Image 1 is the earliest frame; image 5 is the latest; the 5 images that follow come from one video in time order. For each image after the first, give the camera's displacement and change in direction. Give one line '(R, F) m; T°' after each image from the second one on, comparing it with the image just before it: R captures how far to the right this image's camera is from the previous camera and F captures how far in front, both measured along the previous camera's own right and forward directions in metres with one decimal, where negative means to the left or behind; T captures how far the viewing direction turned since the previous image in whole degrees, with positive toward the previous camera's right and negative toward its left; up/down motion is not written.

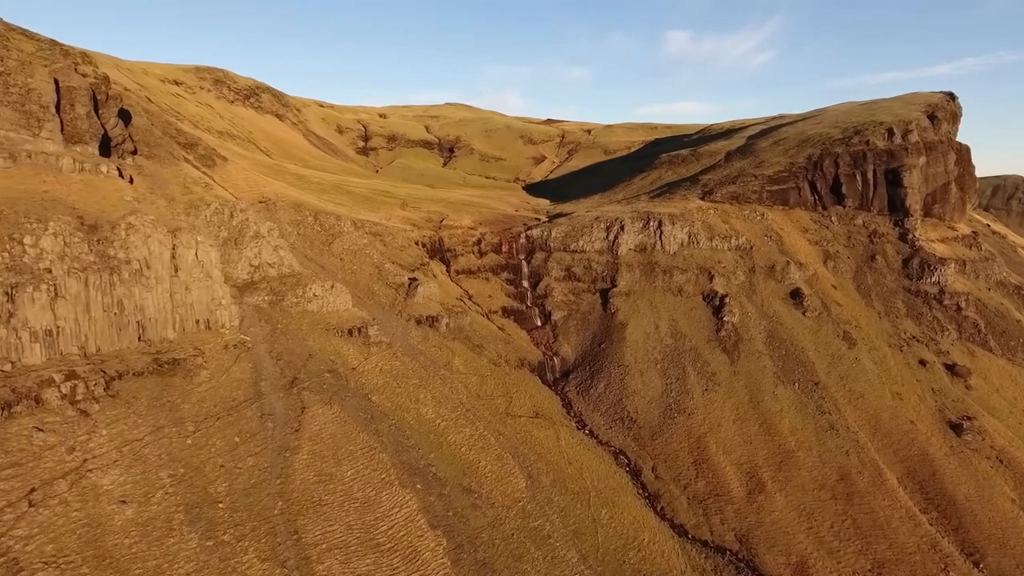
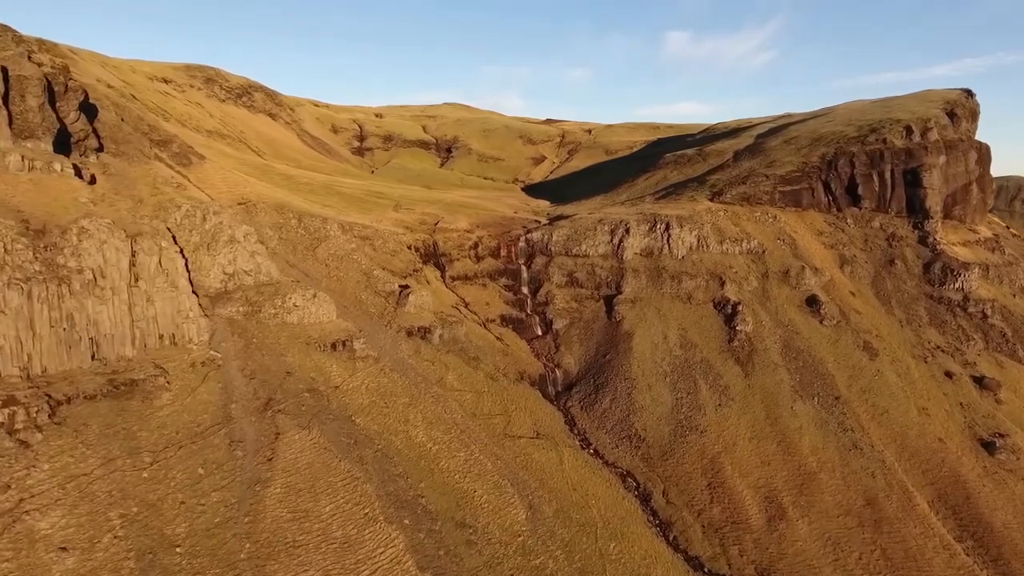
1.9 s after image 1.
(0.0, +3.3) m; 0°
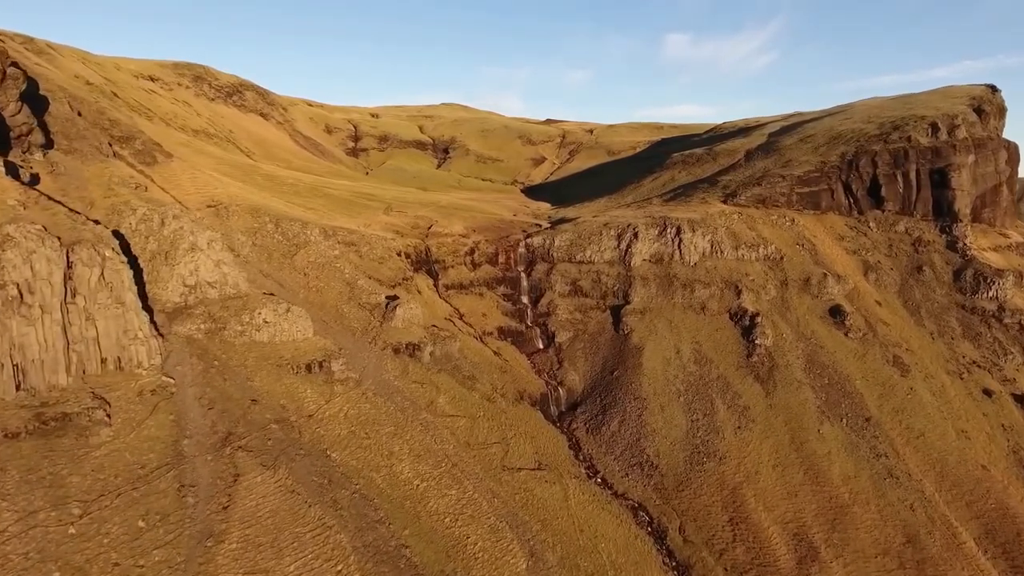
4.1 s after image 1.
(0.0, +4.0) m; 0°
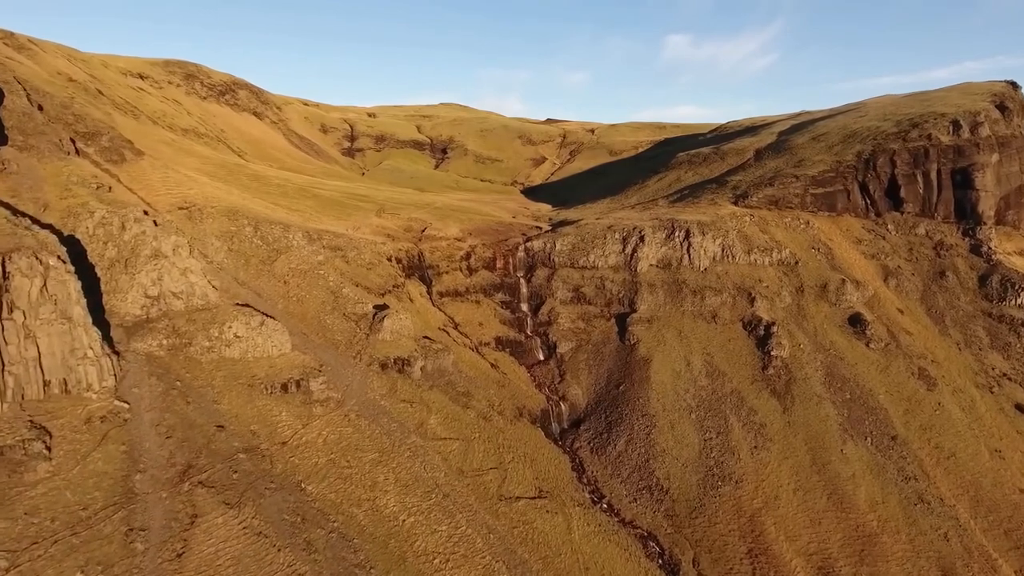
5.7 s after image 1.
(+0.1, +3.0) m; 0°
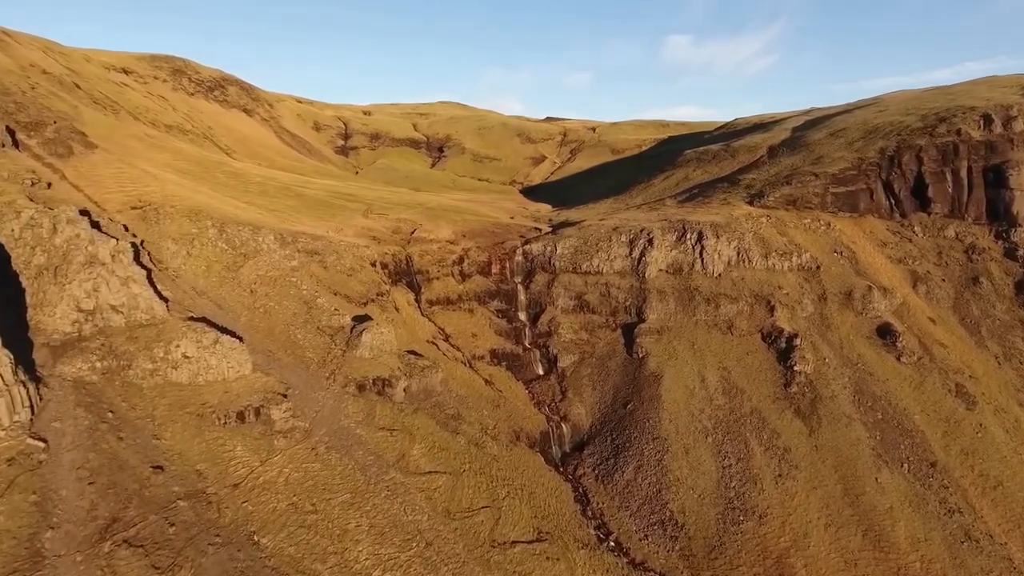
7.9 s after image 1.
(+0.2, +3.9) m; 0°
